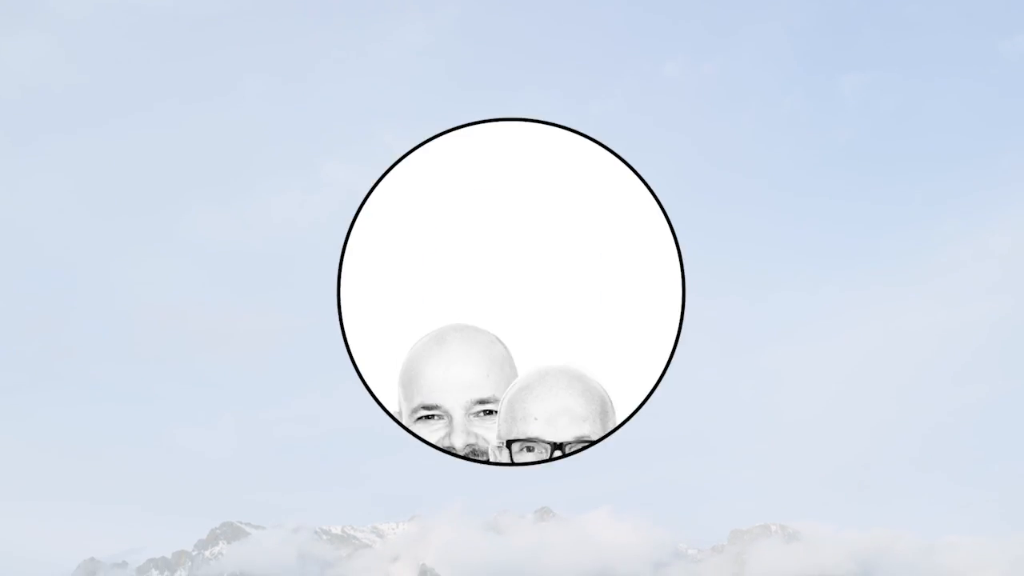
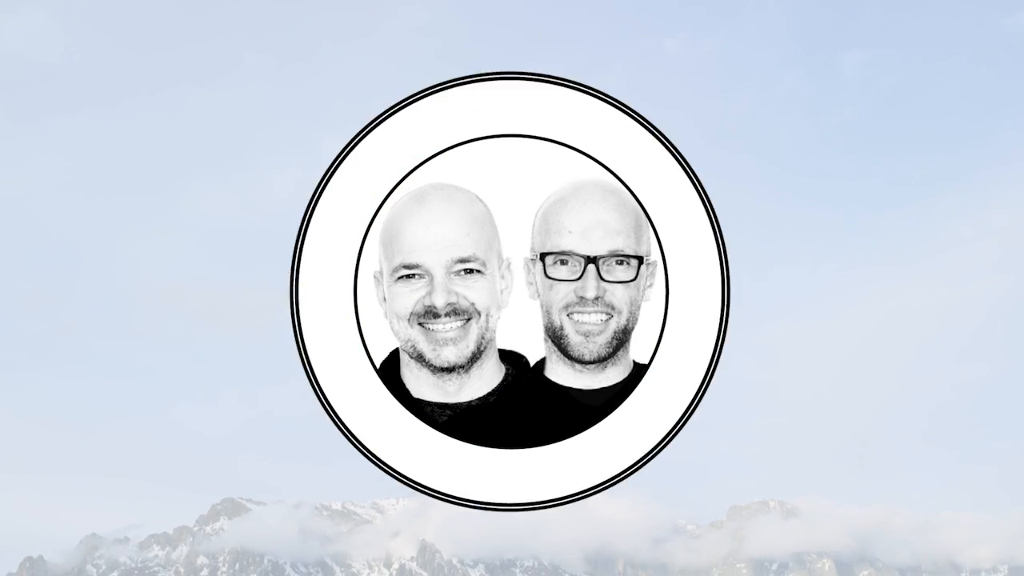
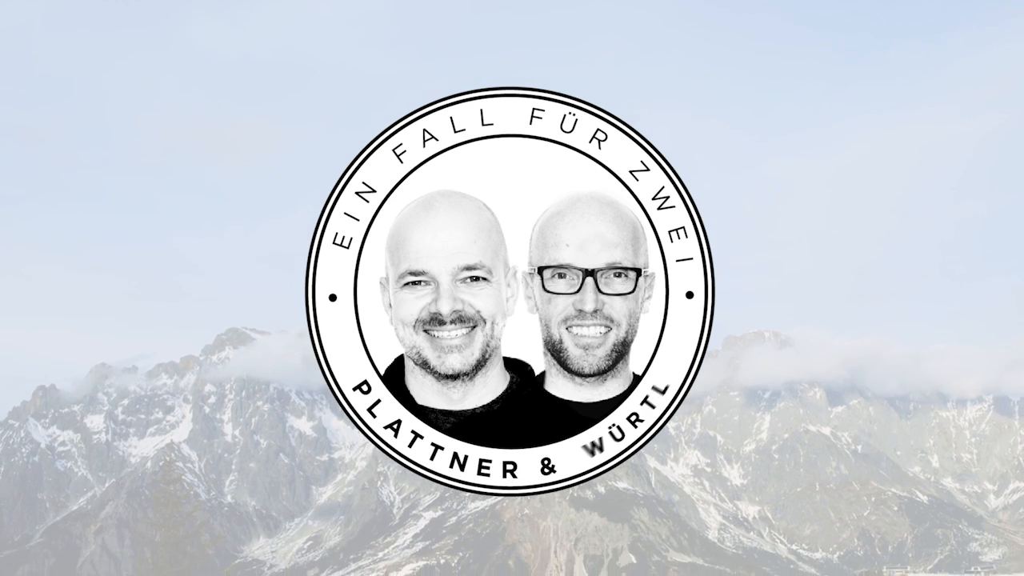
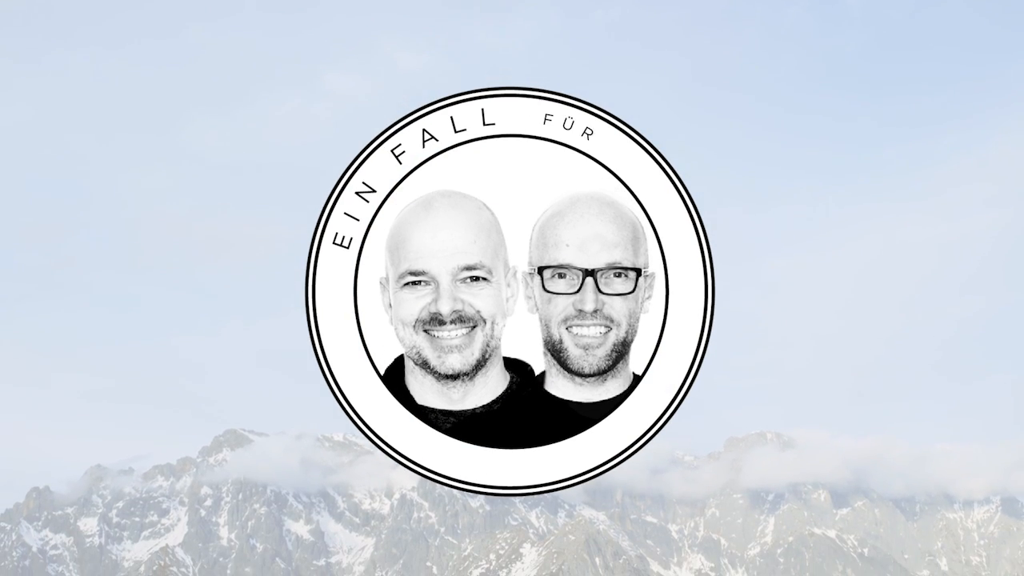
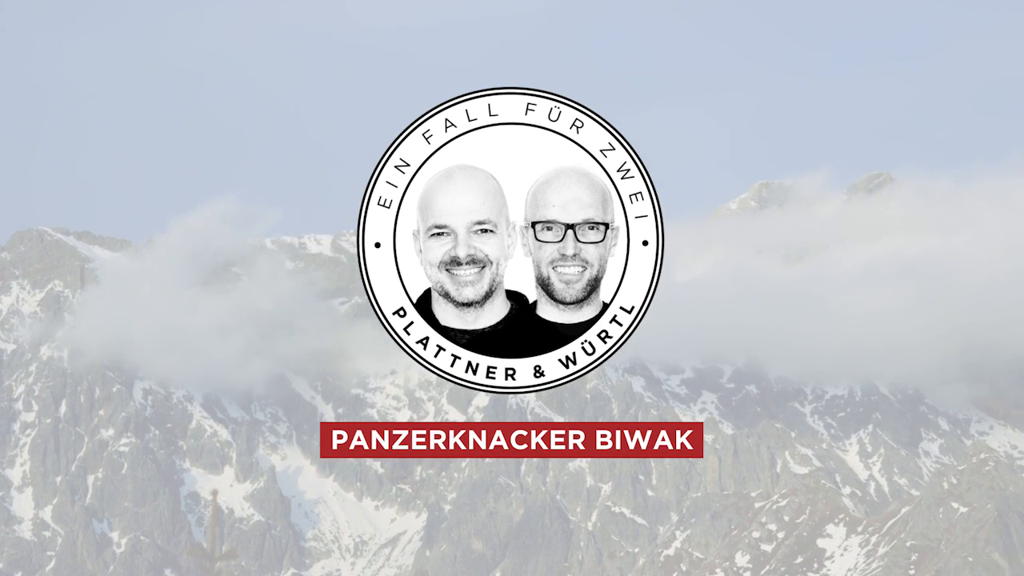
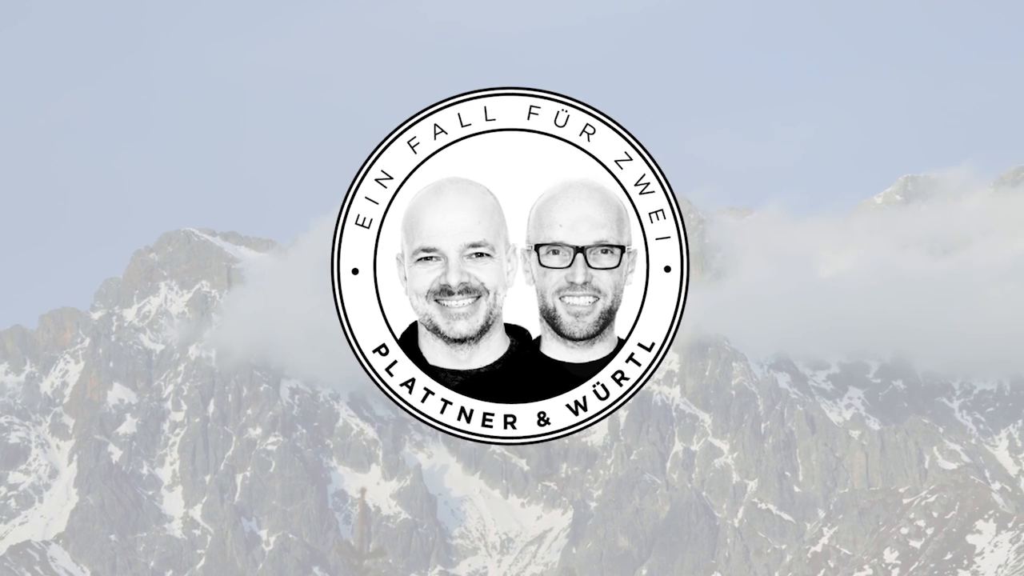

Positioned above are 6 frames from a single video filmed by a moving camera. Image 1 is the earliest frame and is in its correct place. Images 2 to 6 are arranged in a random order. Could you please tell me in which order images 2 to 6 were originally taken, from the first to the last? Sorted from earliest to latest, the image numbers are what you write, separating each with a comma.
2, 4, 3, 6, 5
